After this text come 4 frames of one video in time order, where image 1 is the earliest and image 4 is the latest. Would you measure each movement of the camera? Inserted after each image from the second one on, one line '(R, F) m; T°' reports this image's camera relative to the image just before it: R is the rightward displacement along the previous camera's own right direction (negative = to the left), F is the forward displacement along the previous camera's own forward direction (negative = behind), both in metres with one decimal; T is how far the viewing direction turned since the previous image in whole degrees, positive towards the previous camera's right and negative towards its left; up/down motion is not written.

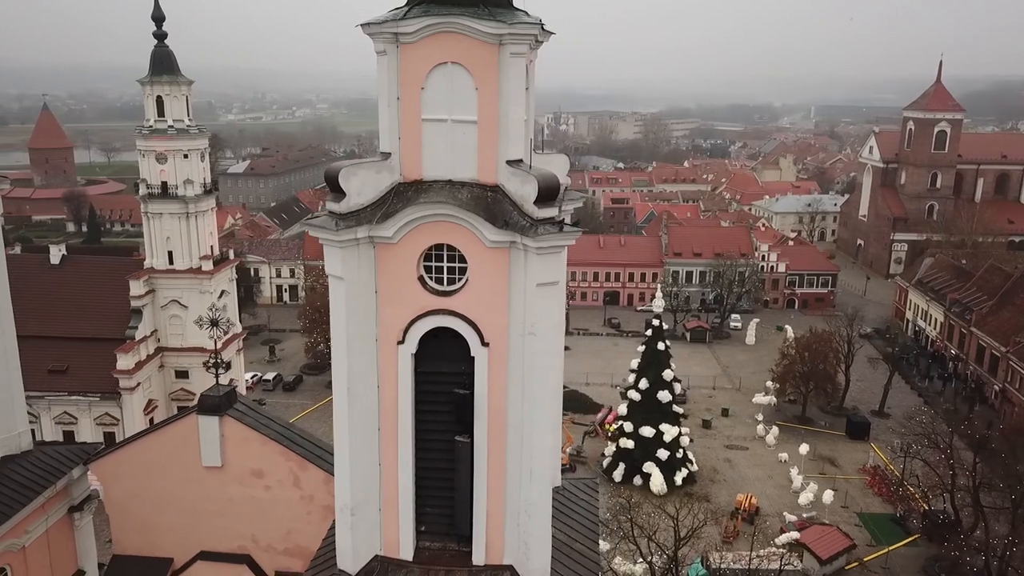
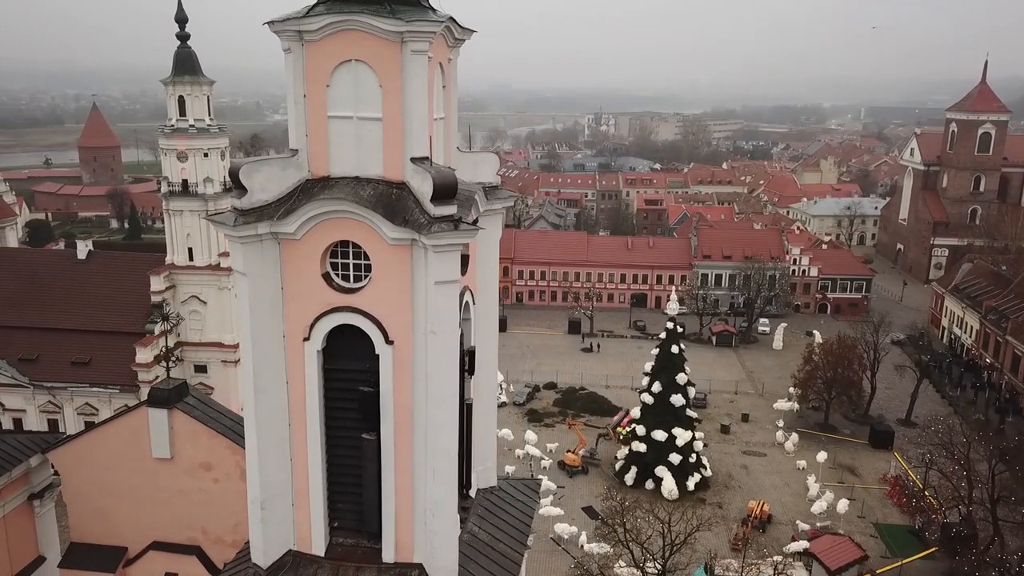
(+1.0, +0.1) m; -3°
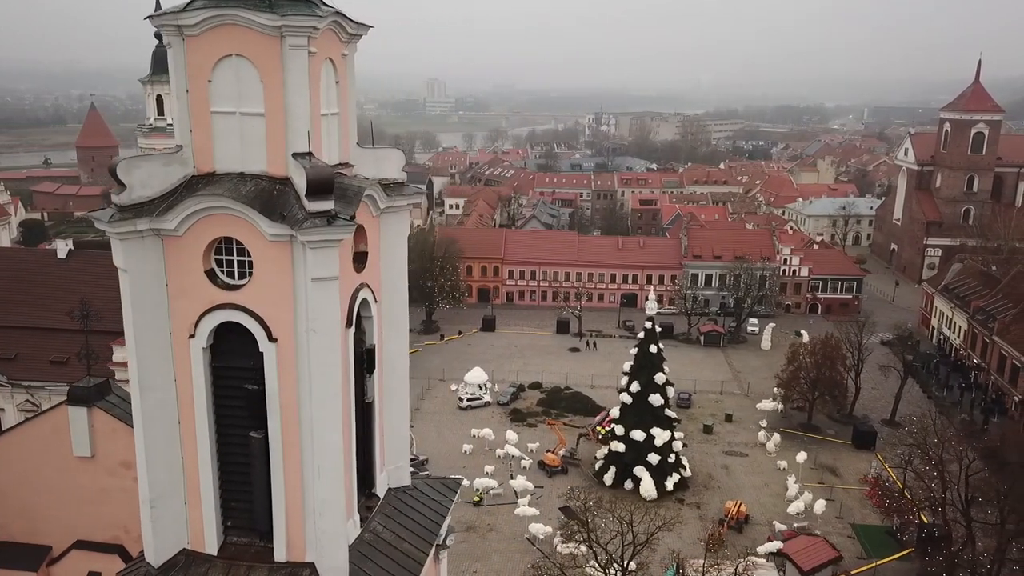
(+0.9, +0.1) m; 0°
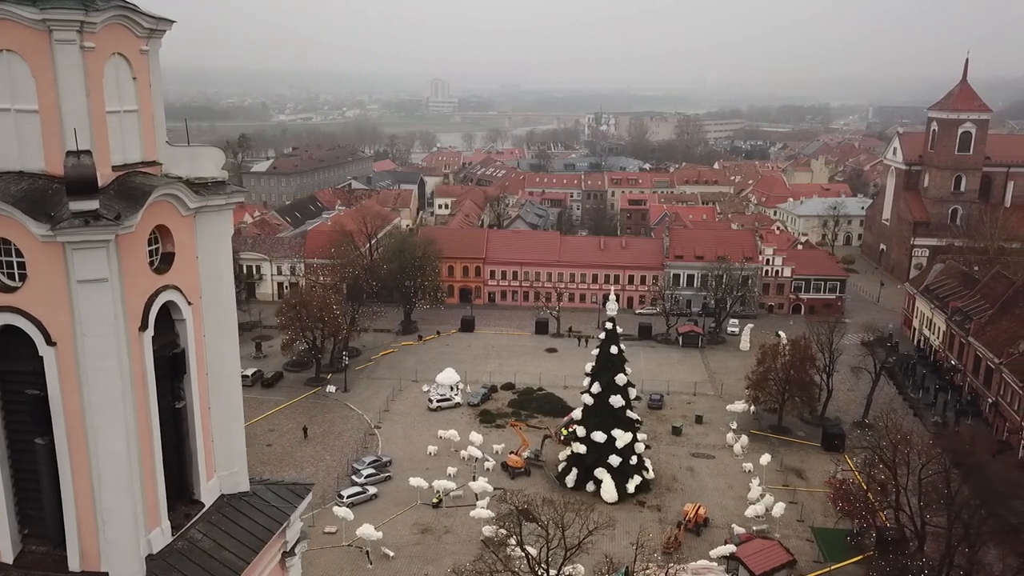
(+1.6, +0.2) m; 0°
